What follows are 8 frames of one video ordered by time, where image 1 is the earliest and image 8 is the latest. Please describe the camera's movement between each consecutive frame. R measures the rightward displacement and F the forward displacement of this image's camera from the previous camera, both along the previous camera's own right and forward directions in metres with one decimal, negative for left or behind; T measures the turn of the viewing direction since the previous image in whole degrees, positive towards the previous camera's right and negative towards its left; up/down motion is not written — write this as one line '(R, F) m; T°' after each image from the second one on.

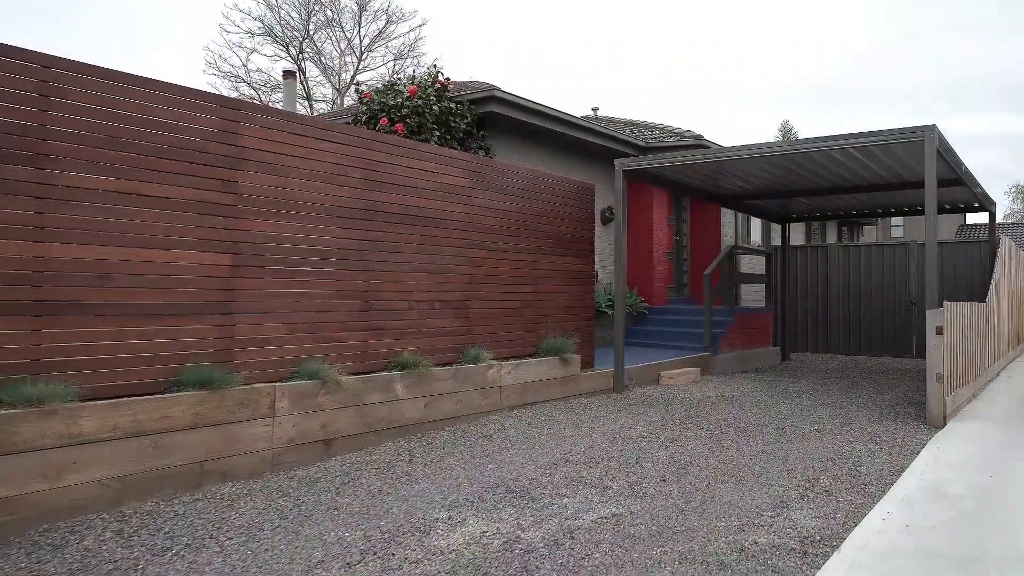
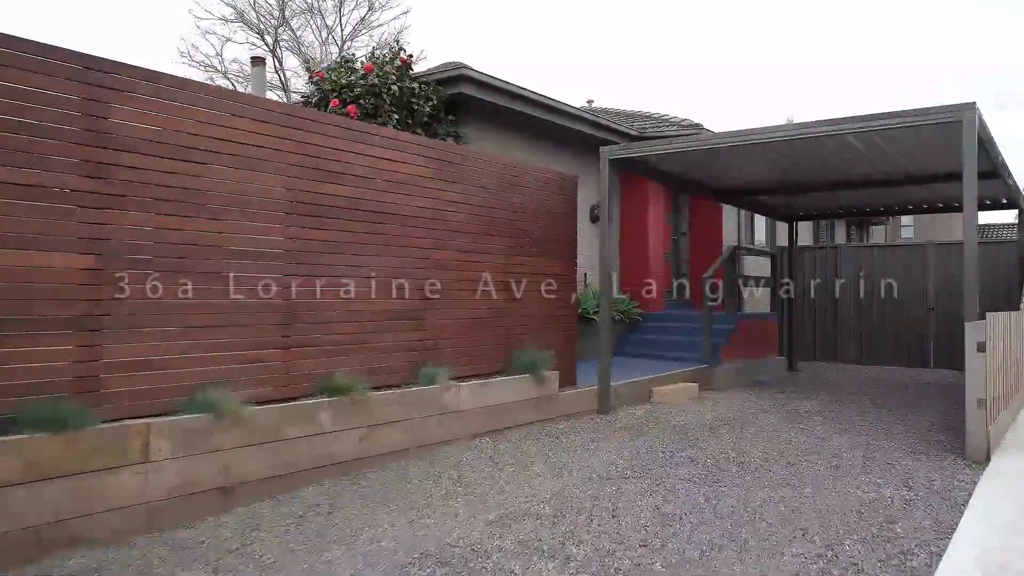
(+0.3, +0.7) m; 0°
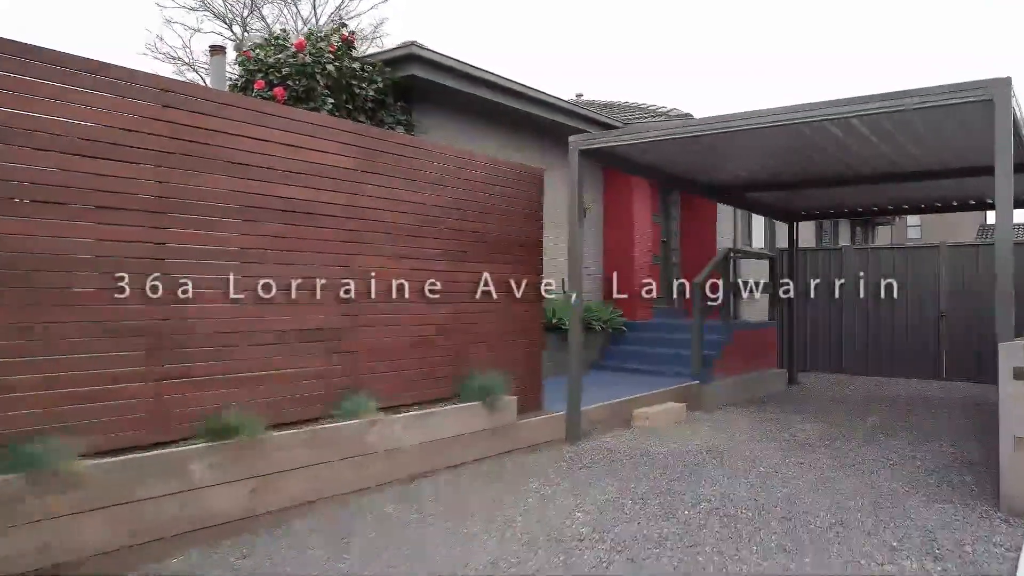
(+0.4, +0.7) m; 0°
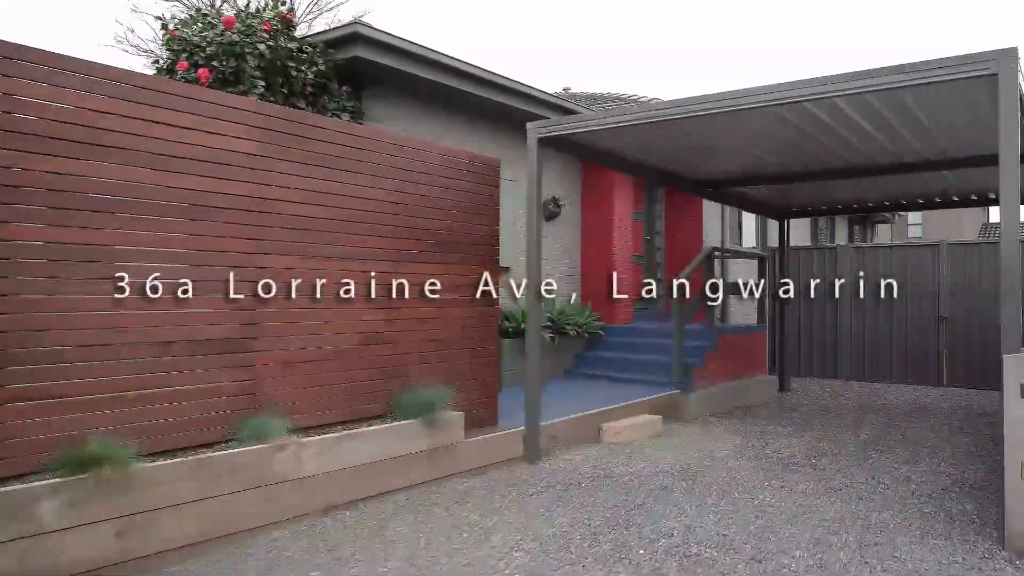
(+0.4, +0.4) m; 0°
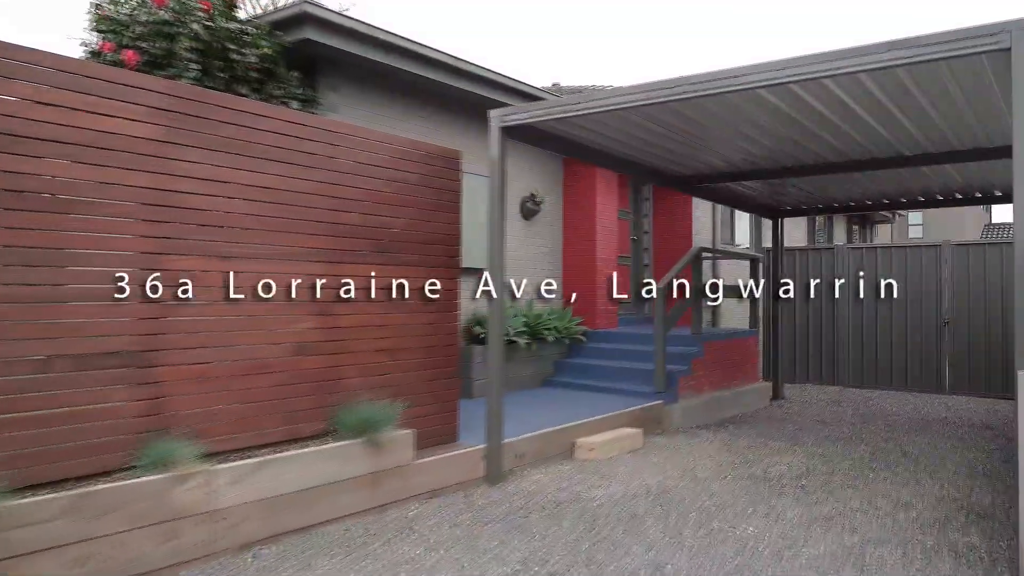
(+0.3, +0.4) m; 0°
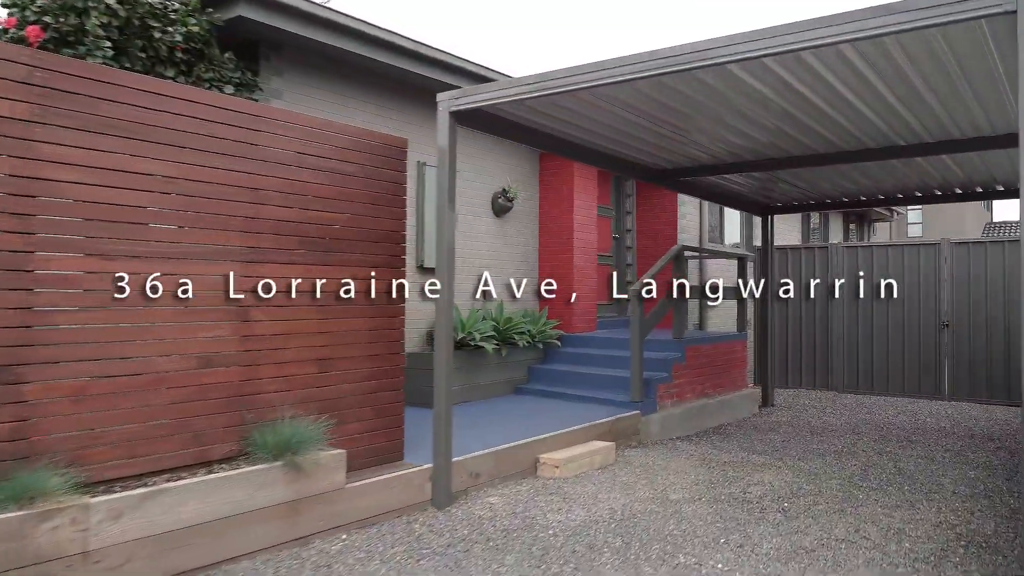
(+0.3, +0.3) m; 0°
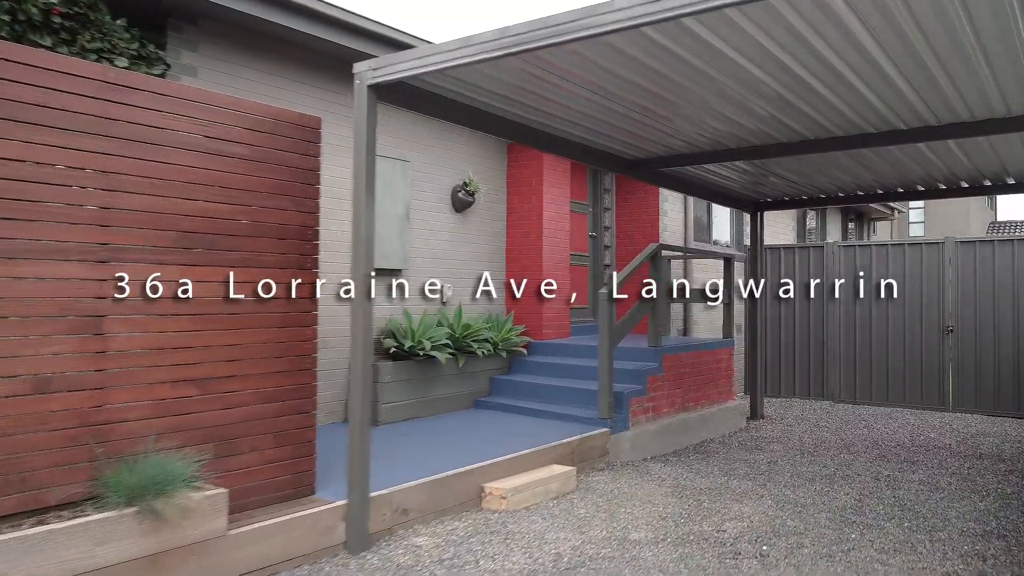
(+0.4, +0.5) m; 0°
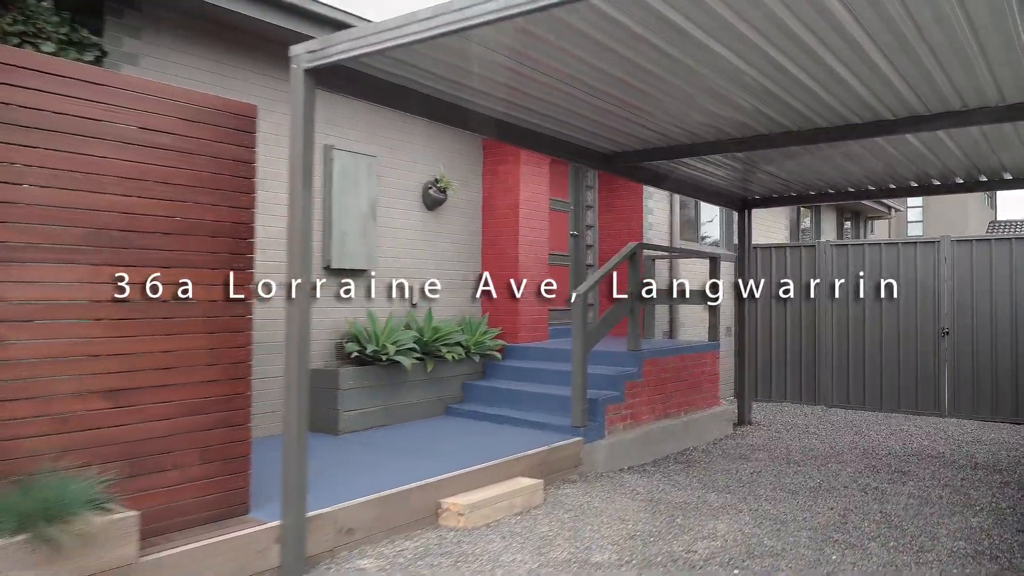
(+0.3, +0.2) m; 0°
